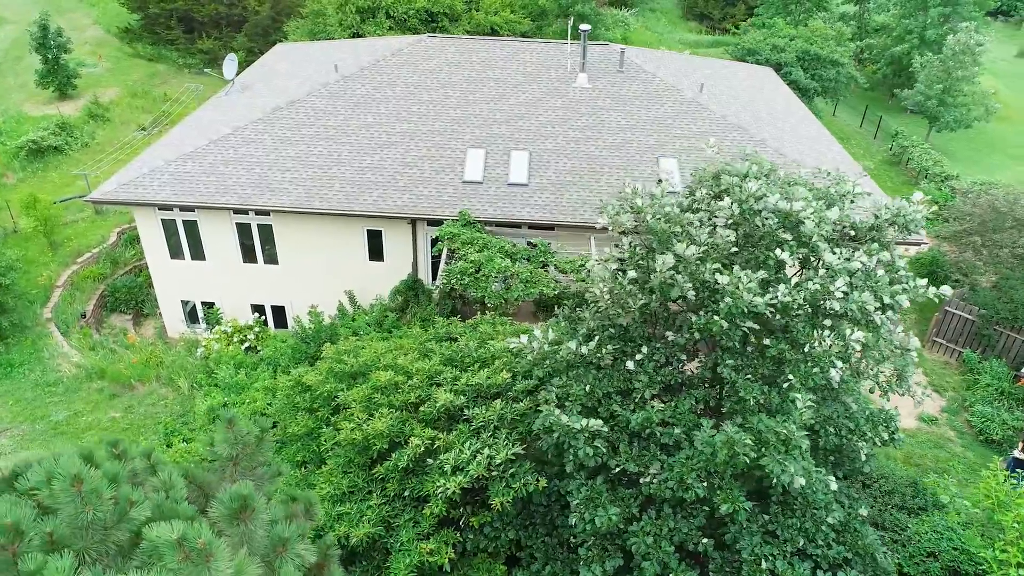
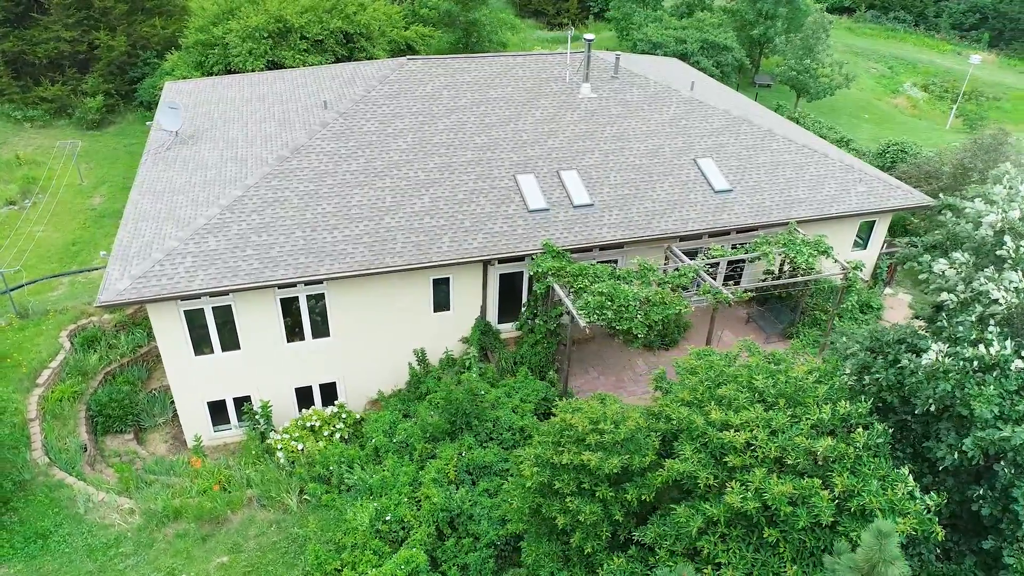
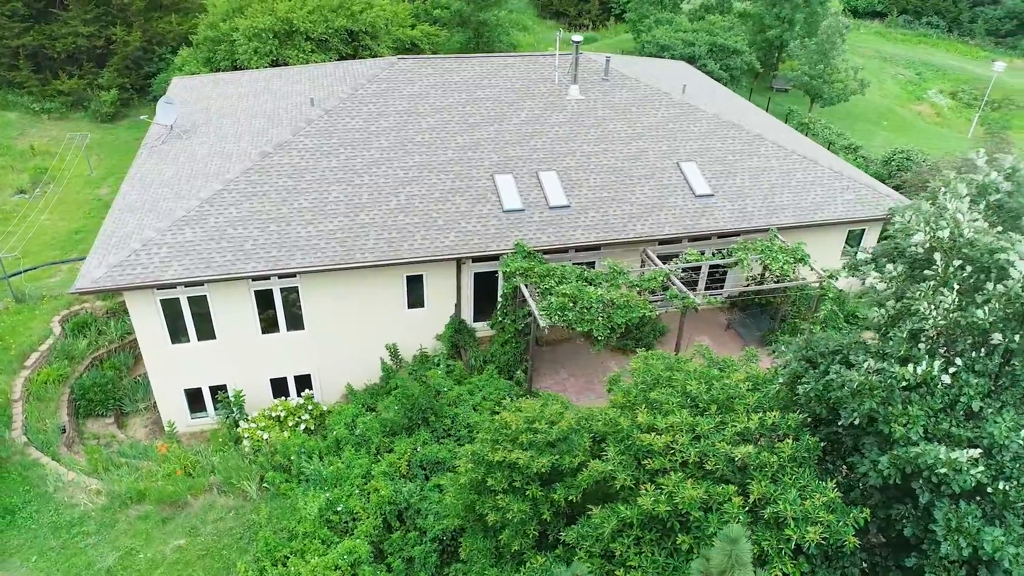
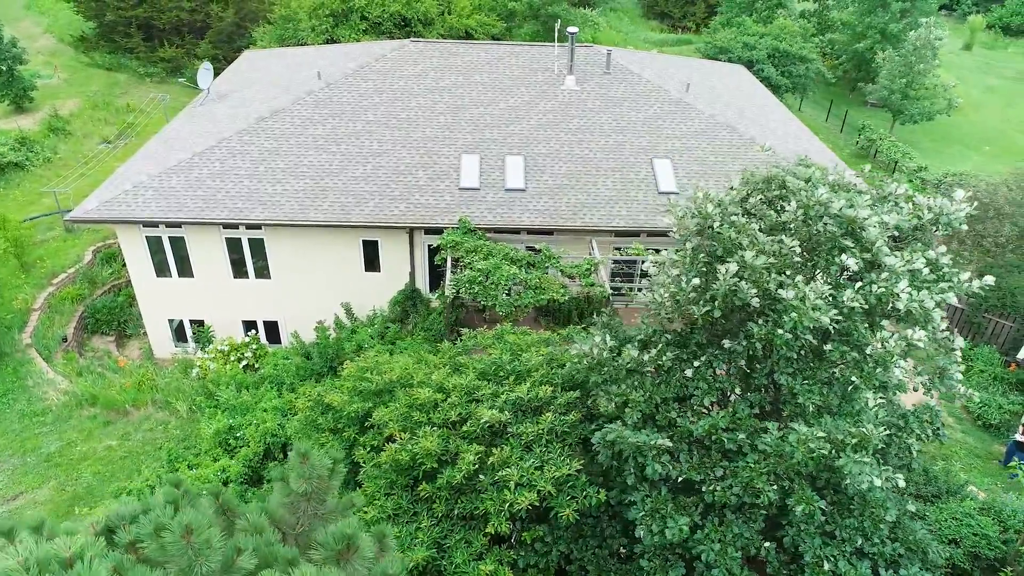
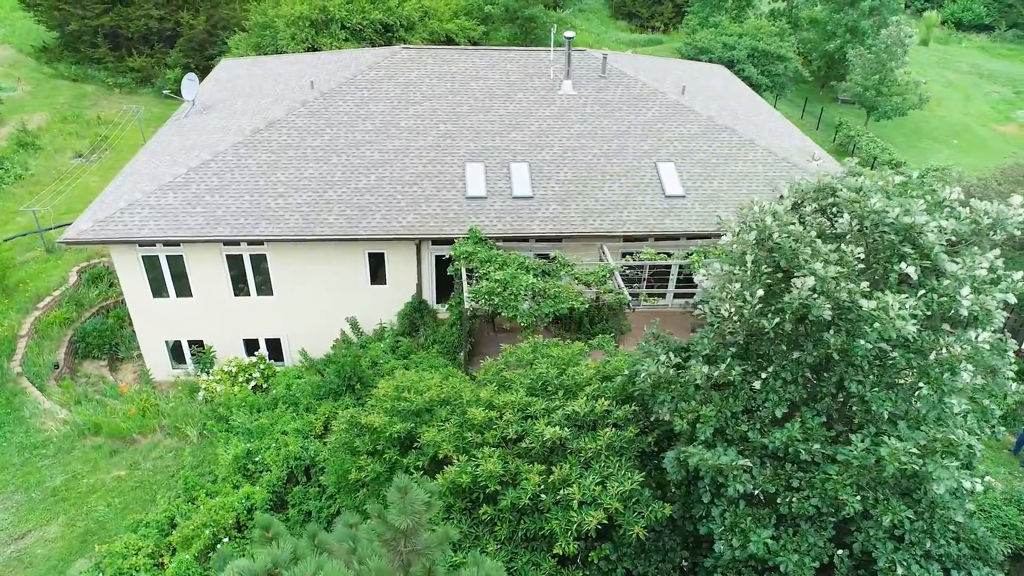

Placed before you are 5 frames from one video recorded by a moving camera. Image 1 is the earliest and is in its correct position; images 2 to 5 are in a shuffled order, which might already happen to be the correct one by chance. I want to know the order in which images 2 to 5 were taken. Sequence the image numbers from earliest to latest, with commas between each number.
4, 5, 3, 2
